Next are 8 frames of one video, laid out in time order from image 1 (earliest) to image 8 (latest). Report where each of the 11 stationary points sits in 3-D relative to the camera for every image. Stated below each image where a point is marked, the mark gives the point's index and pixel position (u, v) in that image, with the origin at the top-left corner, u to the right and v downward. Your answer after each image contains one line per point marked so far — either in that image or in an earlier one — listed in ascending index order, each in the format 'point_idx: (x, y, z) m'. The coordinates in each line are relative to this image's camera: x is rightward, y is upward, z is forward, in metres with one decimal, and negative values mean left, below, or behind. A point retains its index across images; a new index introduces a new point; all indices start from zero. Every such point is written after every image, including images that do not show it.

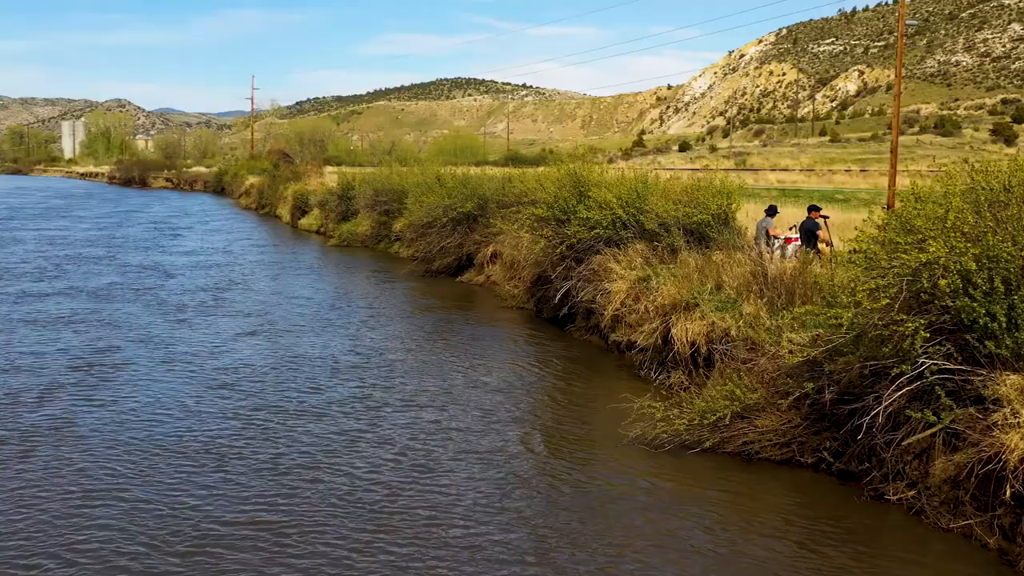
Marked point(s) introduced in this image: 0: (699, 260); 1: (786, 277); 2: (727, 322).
0: (+2.7, +0.4, +16.6) m
1: (+3.3, +0.2, +13.8) m
2: (+2.5, -0.4, +13.4) m
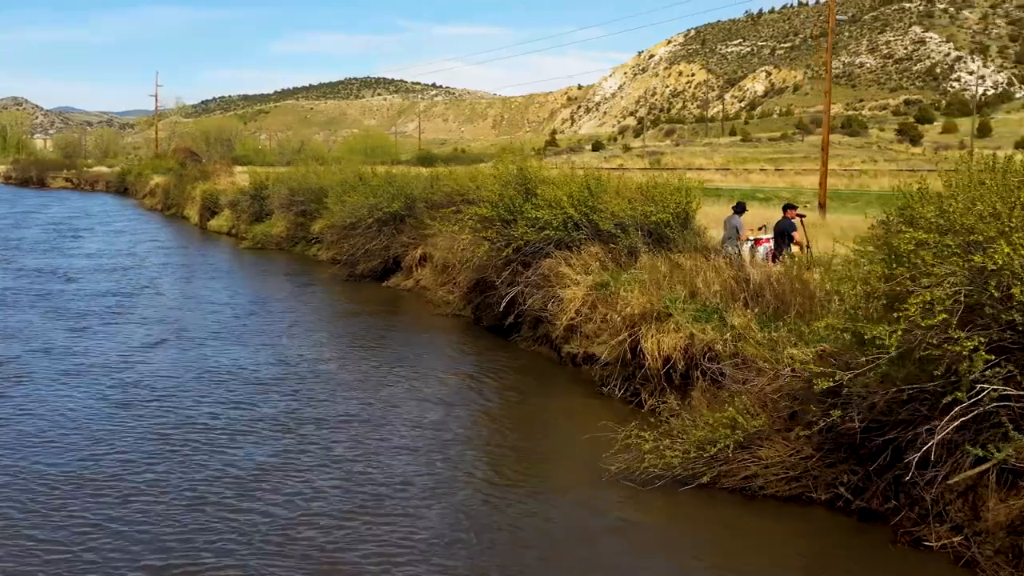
0: (+2.0, +0.3, +15.1) m
1: (+2.8, +0.1, +12.3) m
2: (+2.1, -0.5, +11.9) m
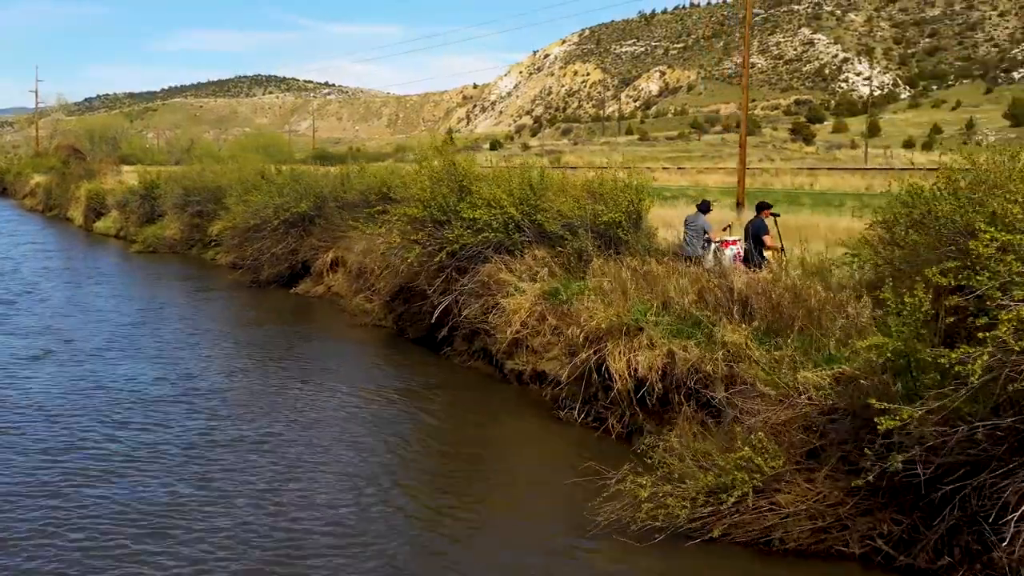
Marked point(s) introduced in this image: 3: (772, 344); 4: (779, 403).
0: (+1.3, +0.2, +13.5) m
1: (+2.3, 0.0, +10.8) m
2: (+1.7, -0.6, +10.3) m
3: (+2.2, -0.5, +9.9) m
4: (+2.1, -0.9, +9.0) m
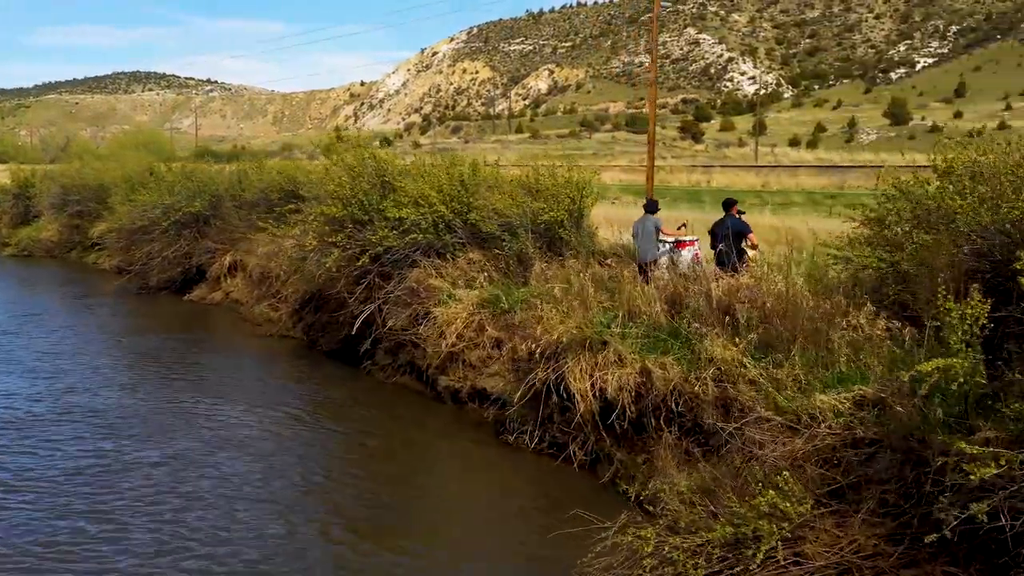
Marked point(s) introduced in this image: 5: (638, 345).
0: (+0.6, +0.1, +12.1) m
1: (+1.9, -0.1, +9.5) m
2: (+1.3, -0.7, +9.0) m
3: (+1.9, -0.5, +8.6) m
4: (+1.8, -1.0, +7.7) m
5: (+1.0, -0.5, +9.8) m
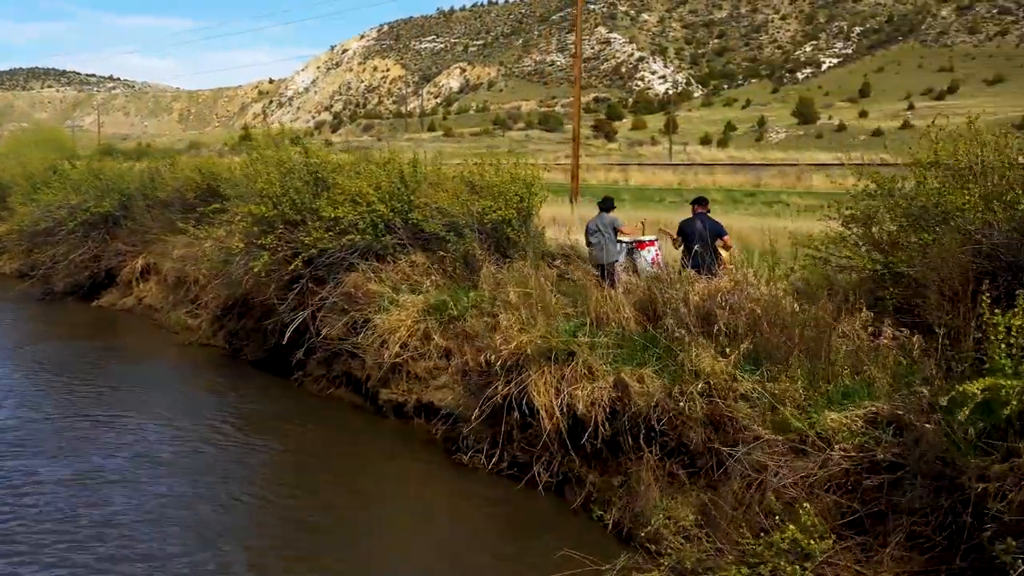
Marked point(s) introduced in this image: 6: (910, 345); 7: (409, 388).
0: (+0.1, +0.1, +11.3) m
1: (+1.6, -0.1, +8.8) m
2: (+1.1, -0.7, +8.2) m
3: (+1.7, -0.6, +7.8) m
4: (+1.7, -1.0, +7.0) m
5: (+0.7, -0.5, +8.9) m
6: (+2.6, -0.4, +7.5) m
7: (-1.0, -1.0, +11.5) m
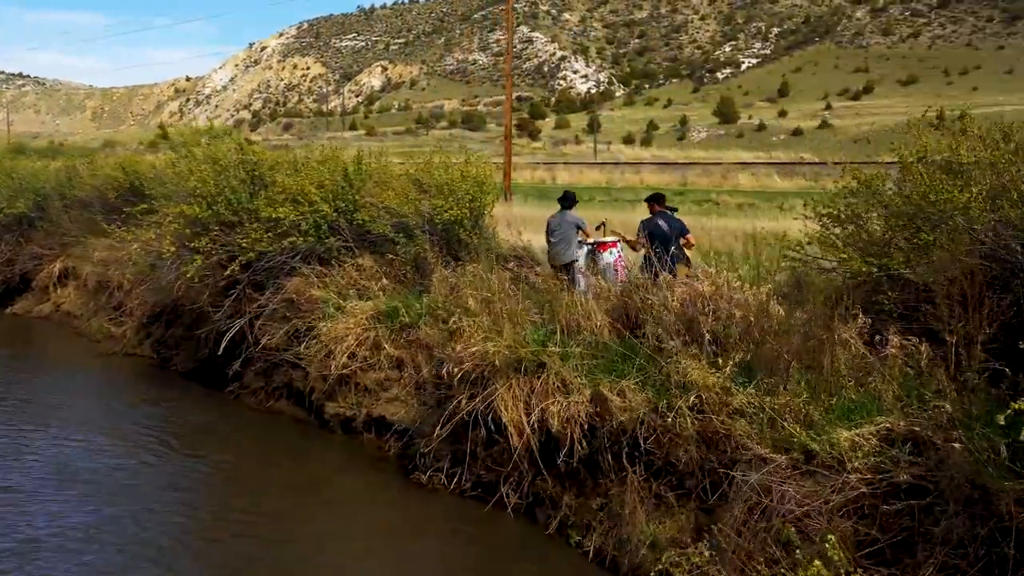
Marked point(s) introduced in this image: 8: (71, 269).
0: (-0.3, 0.0, +10.6) m
1: (+1.4, -0.1, +8.2) m
2: (+0.9, -0.7, +7.5) m
3: (+1.5, -0.6, +7.2) m
4: (+1.6, -1.0, +6.4) m
5: (+0.5, -0.6, +8.3) m
6: (+2.4, -0.4, +6.9) m
7: (-1.4, -1.0, +10.7) m
8: (-7.2, +0.3, +19.1) m
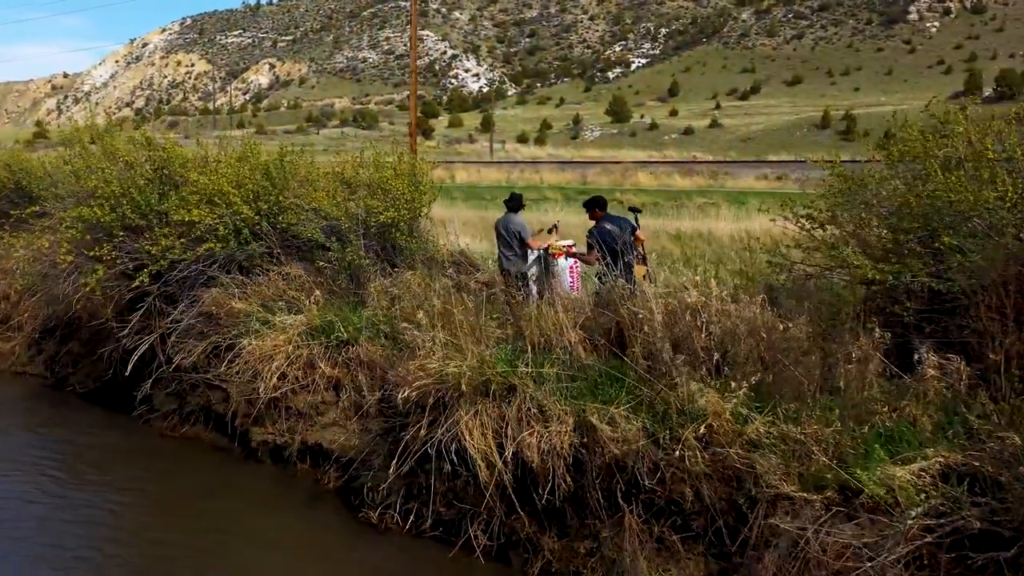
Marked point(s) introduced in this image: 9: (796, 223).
0: (-0.7, 0.0, +9.5) m
1: (+1.2, -0.2, +7.3) m
2: (+0.8, -0.8, +6.6) m
3: (+1.4, -0.7, +6.4) m
4: (+1.6, -1.1, +5.5) m
5: (+0.3, -0.6, +7.3) m
6: (+2.3, -0.5, +6.1) m
7: (-1.8, -1.1, +9.5) m
8: (-8.4, +0.1, +17.3) m
9: (+2.2, +0.5, +9.1) m
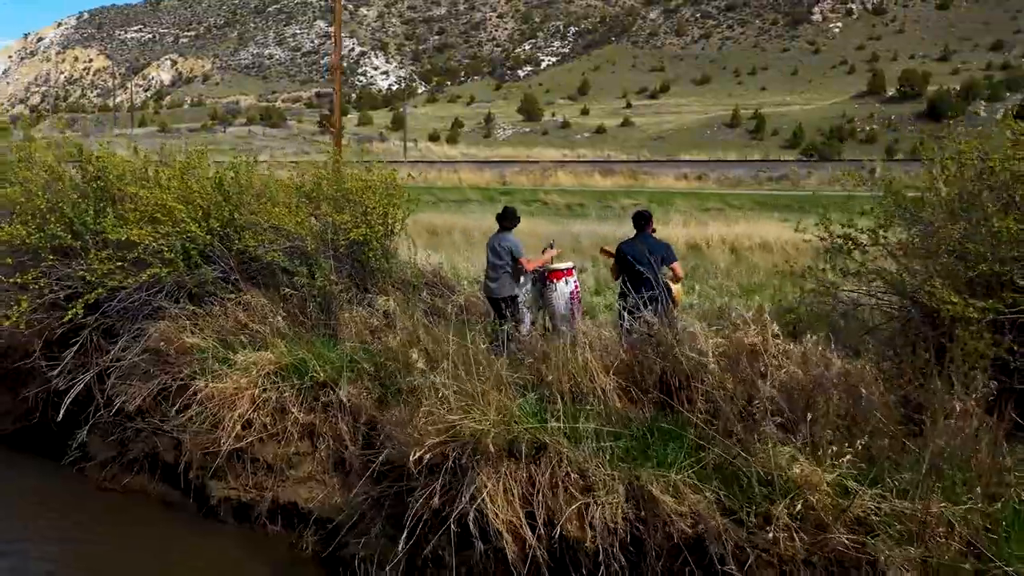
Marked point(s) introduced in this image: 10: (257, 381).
0: (-0.7, -0.3, +8.3) m
1: (+1.4, -0.4, +6.2) m
2: (+1.0, -1.0, +5.5) m
3: (+1.7, -0.9, +5.4) m
4: (+1.9, -1.3, +4.5) m
5: (+0.5, -0.9, +6.2) m
6: (+2.6, -0.7, +5.2) m
7: (-1.8, -1.4, +8.2) m
8: (-9.0, -0.2, +15.5) m
9: (+2.3, +0.3, +8.2) m
10: (-1.8, -0.7, +8.3) m
